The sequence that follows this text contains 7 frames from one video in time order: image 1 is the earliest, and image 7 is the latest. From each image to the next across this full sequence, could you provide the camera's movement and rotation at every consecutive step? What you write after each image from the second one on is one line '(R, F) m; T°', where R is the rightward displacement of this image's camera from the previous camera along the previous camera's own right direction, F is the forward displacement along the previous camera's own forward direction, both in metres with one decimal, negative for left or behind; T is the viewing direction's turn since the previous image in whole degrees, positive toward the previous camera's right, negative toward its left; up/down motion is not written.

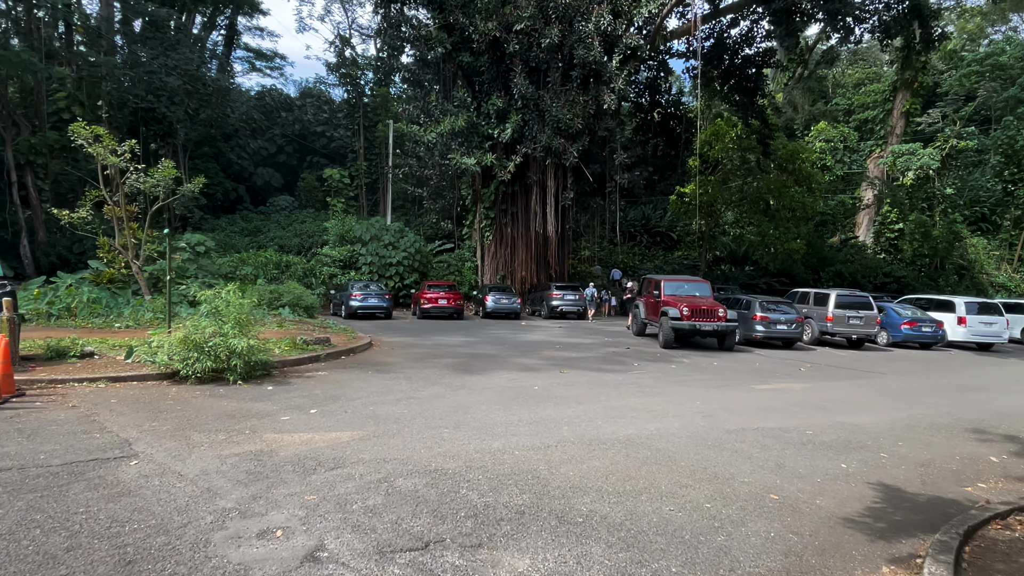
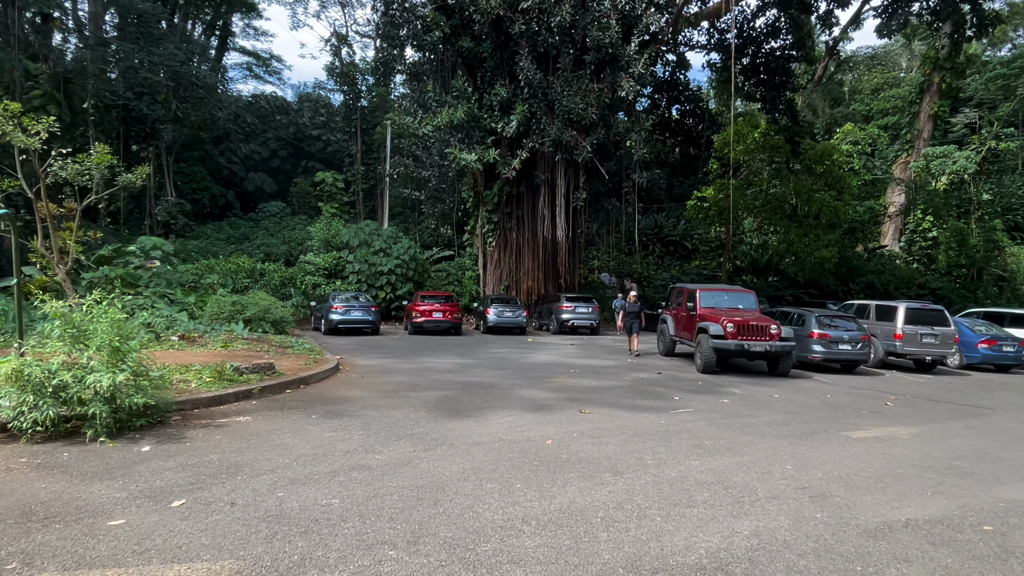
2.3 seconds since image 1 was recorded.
(0.0, +2.8) m; -1°
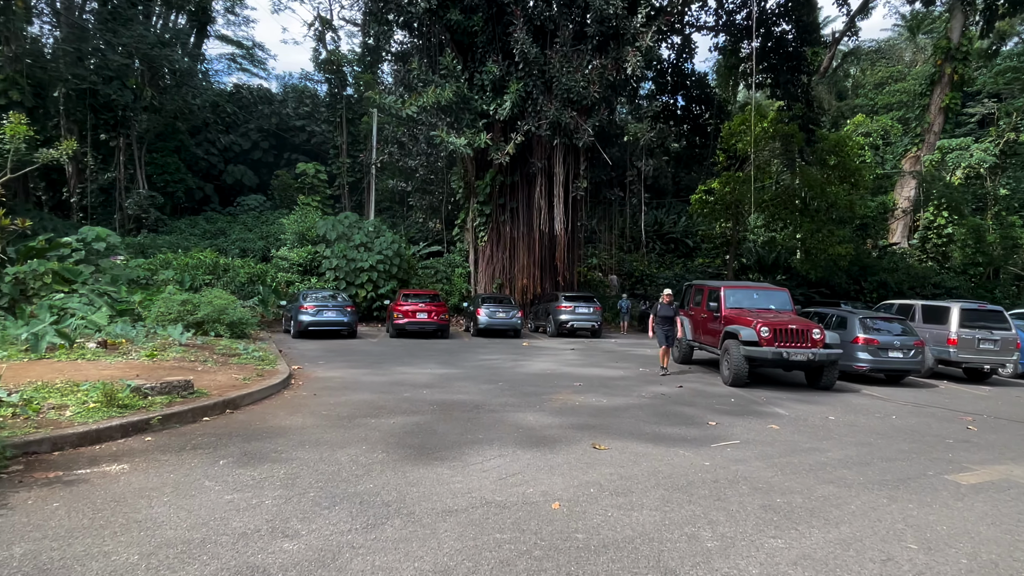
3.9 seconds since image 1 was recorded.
(0.0, +2.1) m; +1°
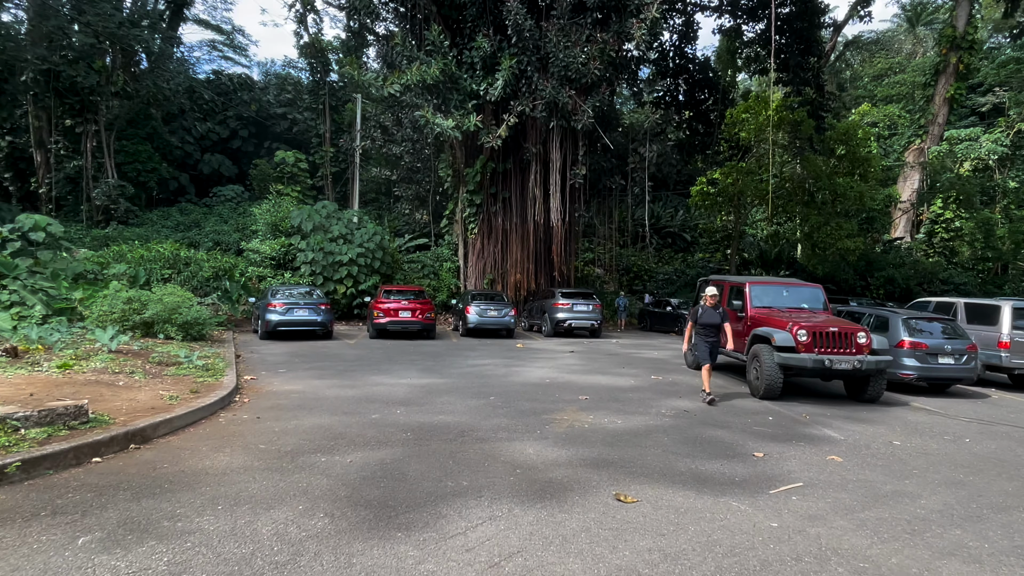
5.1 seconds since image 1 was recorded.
(0.0, +1.6) m; +1°
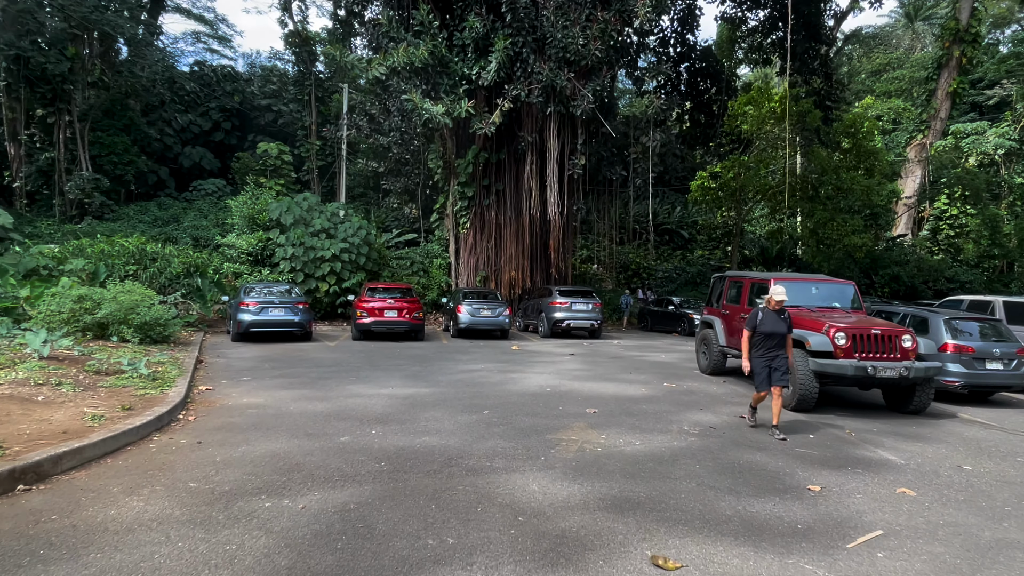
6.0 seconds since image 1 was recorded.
(-0.1, +1.2) m; +1°
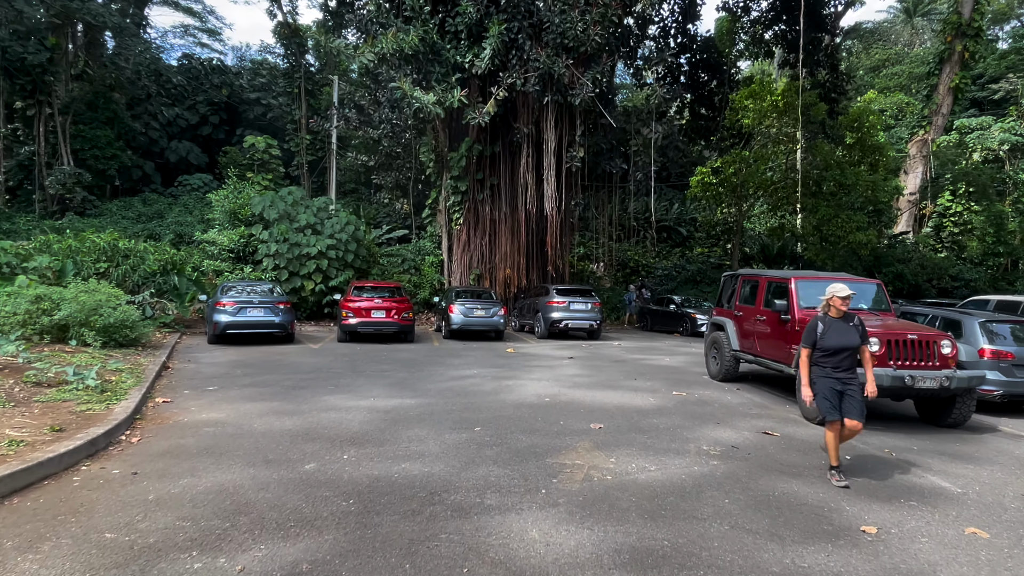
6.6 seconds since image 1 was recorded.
(0.0, +0.8) m; 0°
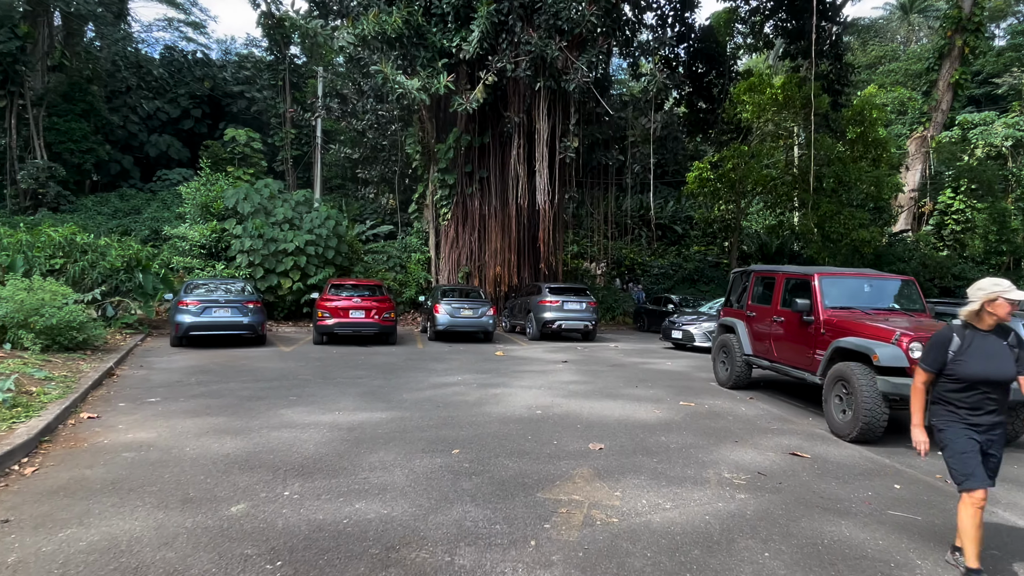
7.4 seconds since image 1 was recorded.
(+0.1, +1.0) m; +1°
